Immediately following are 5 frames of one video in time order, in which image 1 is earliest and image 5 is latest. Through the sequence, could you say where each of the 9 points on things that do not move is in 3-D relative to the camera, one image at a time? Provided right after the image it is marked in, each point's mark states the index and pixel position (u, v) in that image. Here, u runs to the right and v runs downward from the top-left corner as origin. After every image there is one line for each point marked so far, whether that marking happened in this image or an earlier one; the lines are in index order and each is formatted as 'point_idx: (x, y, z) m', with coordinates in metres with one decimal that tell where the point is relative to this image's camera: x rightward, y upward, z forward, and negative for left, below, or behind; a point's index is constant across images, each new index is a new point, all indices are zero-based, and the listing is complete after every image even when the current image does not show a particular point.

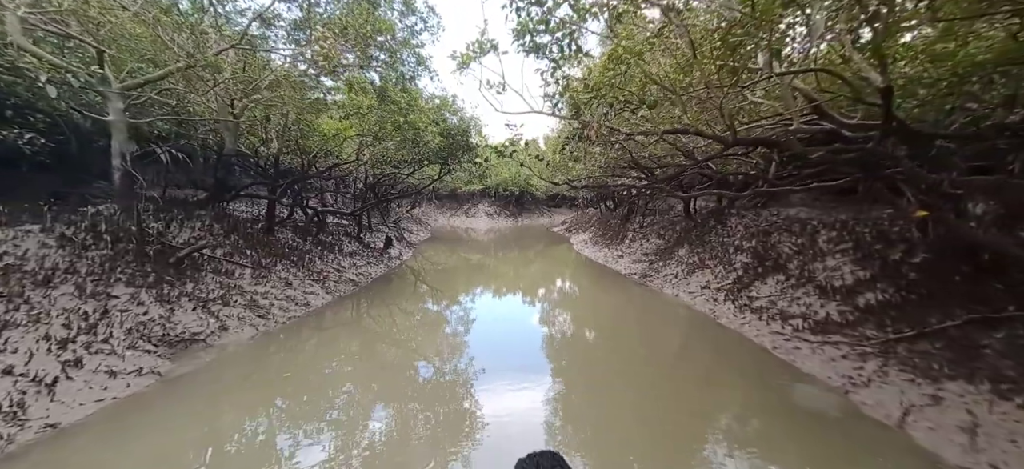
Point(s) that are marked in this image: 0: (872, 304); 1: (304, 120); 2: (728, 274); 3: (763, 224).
0: (+4.8, -0.9, +4.9) m
1: (-4.7, +2.7, +8.5) m
2: (+5.0, -0.9, +8.6) m
3: (+6.5, +0.2, +9.6) m
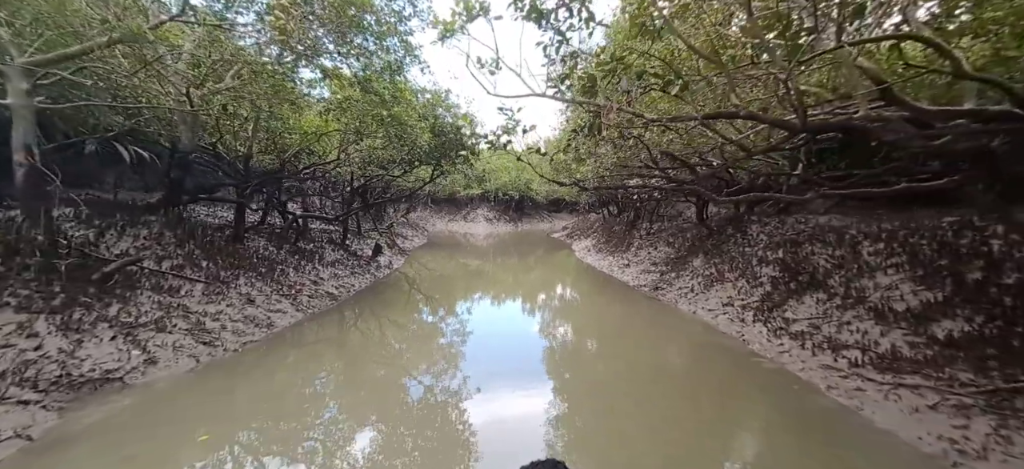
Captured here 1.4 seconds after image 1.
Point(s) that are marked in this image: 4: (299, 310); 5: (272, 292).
0: (+4.7, -1.1, +3.9) m
1: (-4.8, +2.5, +7.6) m
2: (+5.0, -1.2, +7.6) m
3: (+6.4, 0.0, +8.6) m
4: (-4.1, -1.4, +7.1) m
5: (-4.5, -1.1, +7.0) m
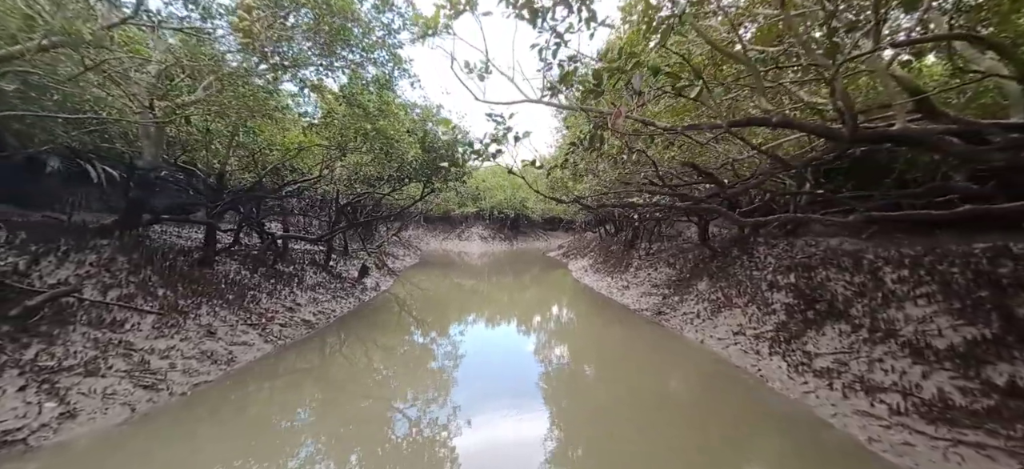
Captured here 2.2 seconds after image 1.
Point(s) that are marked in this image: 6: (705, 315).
0: (+4.6, -1.4, +3.4) m
1: (-4.9, +2.1, +7.1) m
2: (+4.8, -1.6, +7.0) m
3: (+6.3, -0.5, +8.2) m
4: (-4.2, -1.8, +6.4) m
5: (-4.7, -1.5, +6.3) m
6: (+4.5, -1.8, +8.6) m
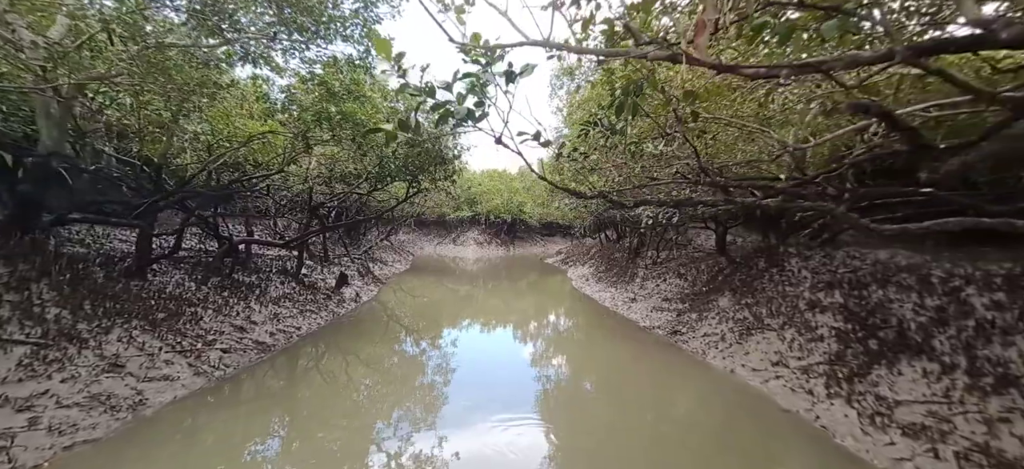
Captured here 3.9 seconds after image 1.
0: (+4.6, -1.5, +2.2) m
1: (-5.0, +2.0, +5.8) m
2: (+4.7, -1.8, +5.8) m
3: (+6.2, -0.7, +7.0) m
4: (-4.3, -1.9, +5.1) m
5: (-4.8, -1.5, +5.0) m
6: (+4.4, -2.0, +7.4) m
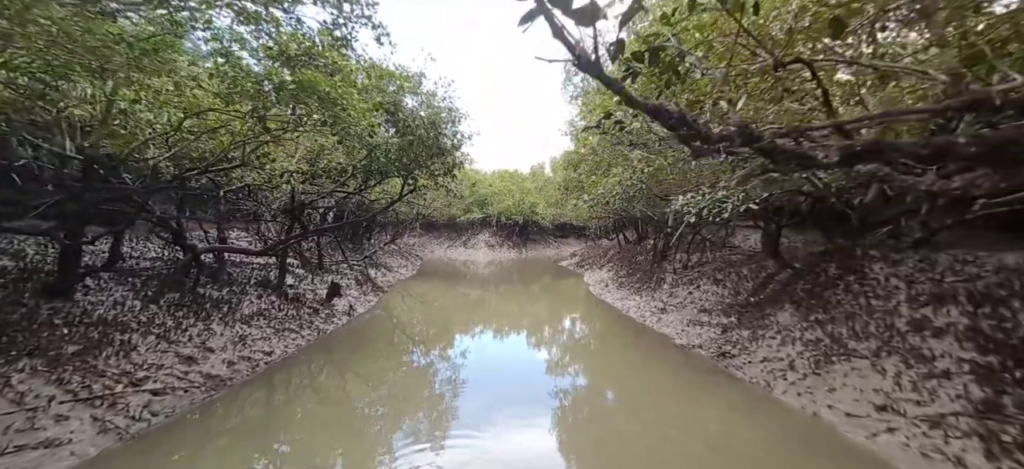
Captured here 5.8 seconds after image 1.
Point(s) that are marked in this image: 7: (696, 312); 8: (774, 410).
0: (+4.6, -1.5, +0.6) m
1: (-4.8, +1.9, +4.6) m
2: (+4.9, -1.7, +4.2) m
3: (+6.3, -0.6, +5.3) m
4: (-4.1, -2.0, +3.8) m
5: (-4.6, -1.7, +3.7) m
6: (+4.6, -2.0, +5.8) m
7: (+4.6, -1.9, +9.2) m
8: (+3.6, -2.5, +5.1) m
